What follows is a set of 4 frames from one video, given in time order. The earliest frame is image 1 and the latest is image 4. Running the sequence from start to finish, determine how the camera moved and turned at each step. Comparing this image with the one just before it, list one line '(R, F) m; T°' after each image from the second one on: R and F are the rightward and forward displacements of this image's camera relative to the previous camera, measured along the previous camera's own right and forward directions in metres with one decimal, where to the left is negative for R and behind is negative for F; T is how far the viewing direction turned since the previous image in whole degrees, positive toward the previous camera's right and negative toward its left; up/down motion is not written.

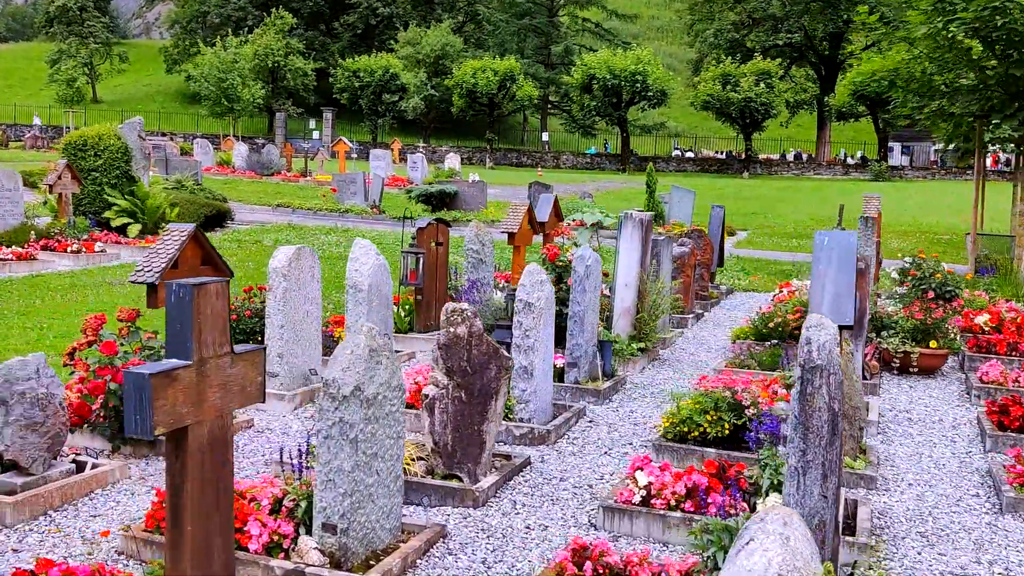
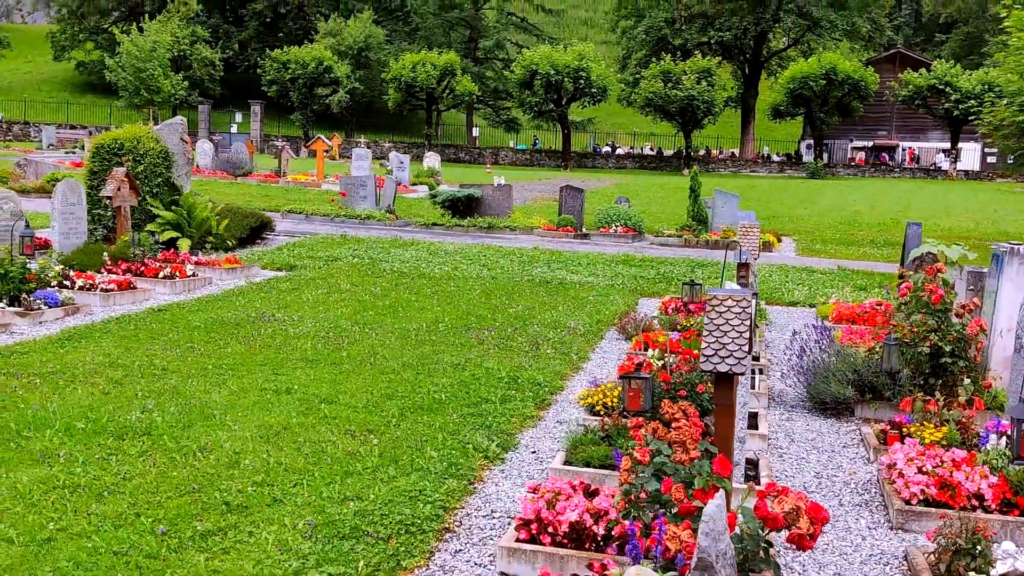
(-3.8, +1.6) m; +7°
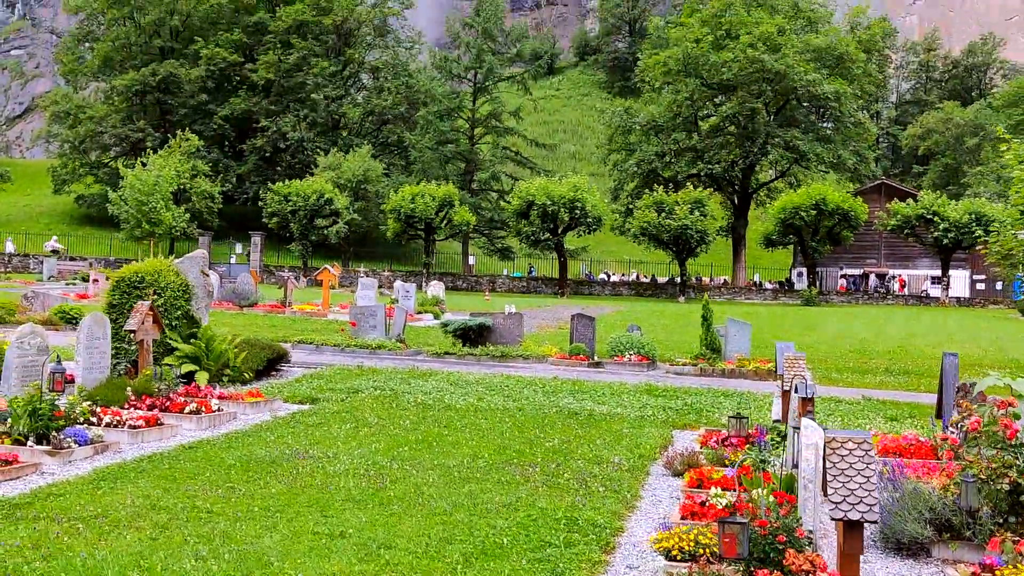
(-0.6, +0.1) m; +1°
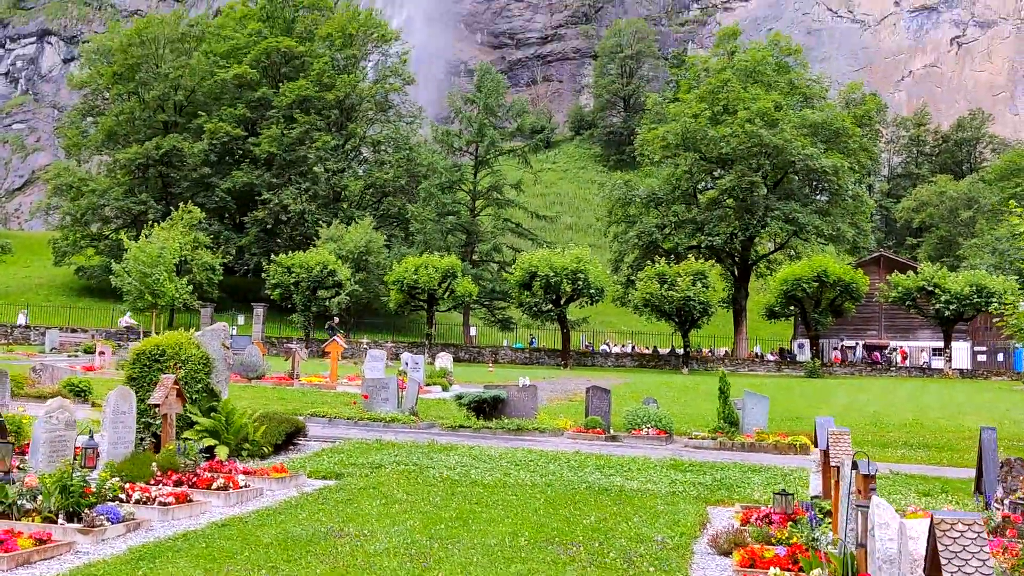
(-0.5, 0.0) m; 0°
